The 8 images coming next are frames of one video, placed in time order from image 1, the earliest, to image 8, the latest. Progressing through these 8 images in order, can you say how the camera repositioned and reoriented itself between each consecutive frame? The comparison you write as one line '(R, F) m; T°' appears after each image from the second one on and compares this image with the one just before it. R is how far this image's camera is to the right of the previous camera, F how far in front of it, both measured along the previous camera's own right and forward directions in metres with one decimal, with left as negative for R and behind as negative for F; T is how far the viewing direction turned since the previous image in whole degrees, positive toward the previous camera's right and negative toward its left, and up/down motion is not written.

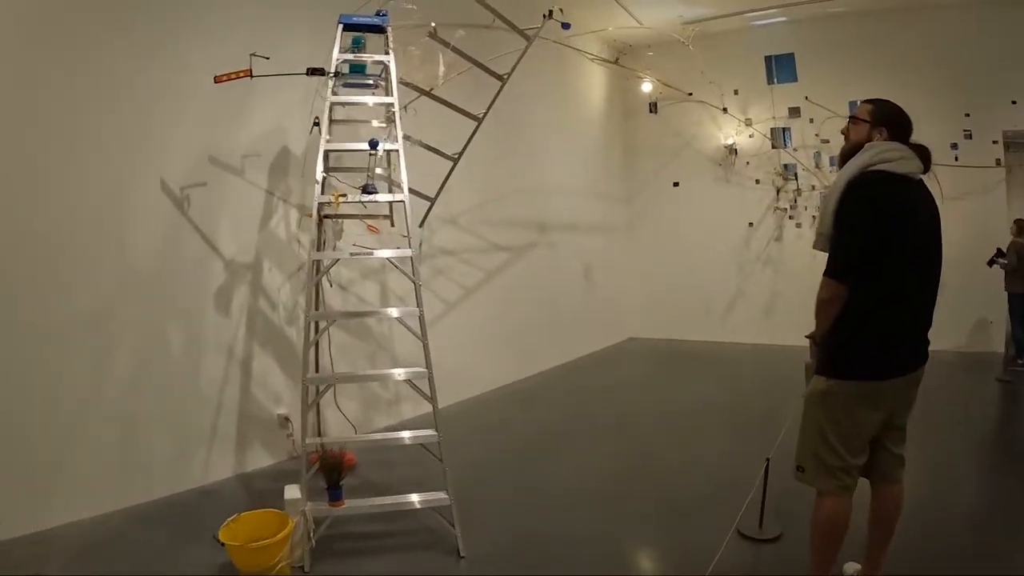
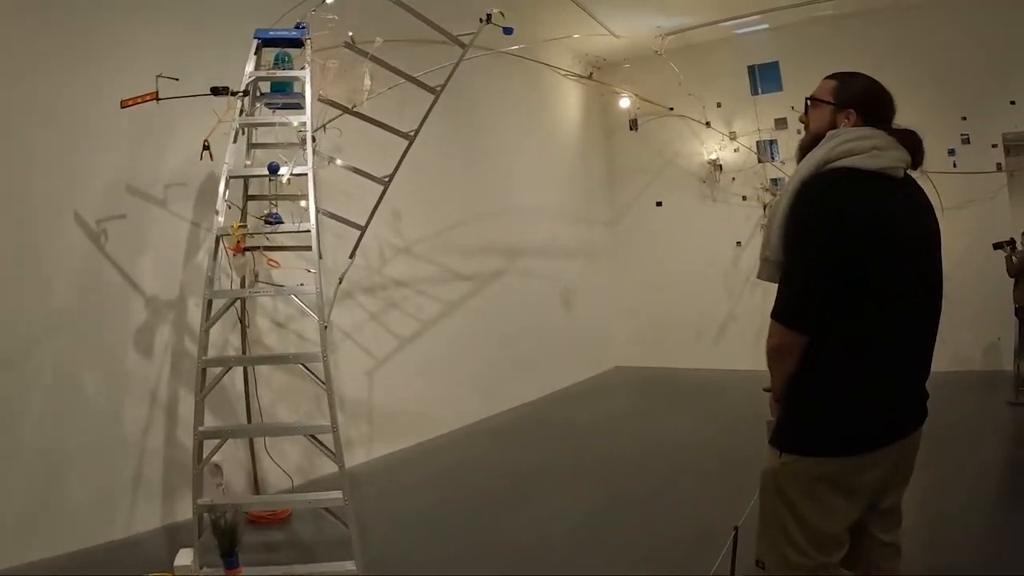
(+0.5, +0.4) m; -3°
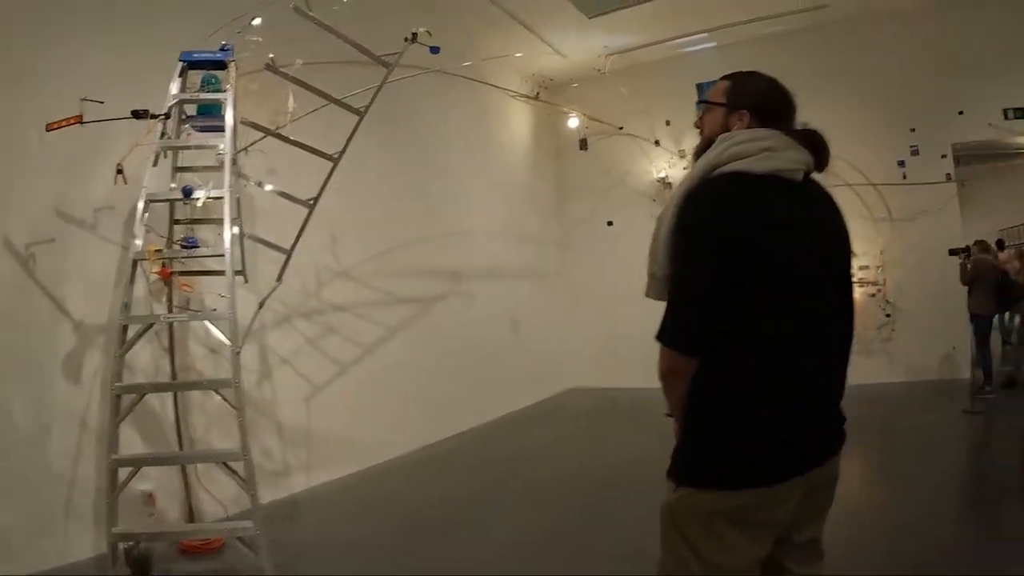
(+0.4, +0.1) m; 0°
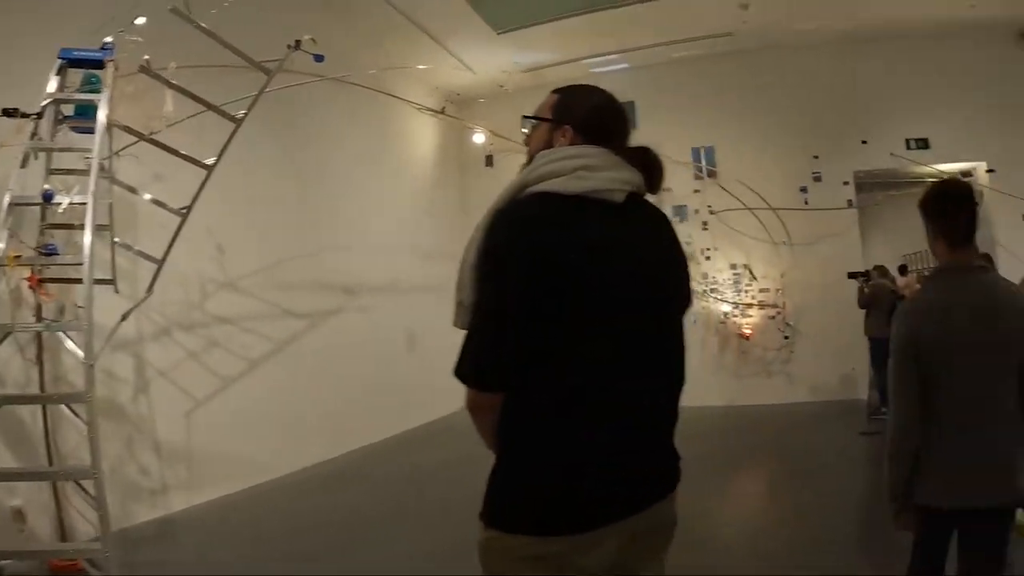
(+0.6, 0.0) m; +2°
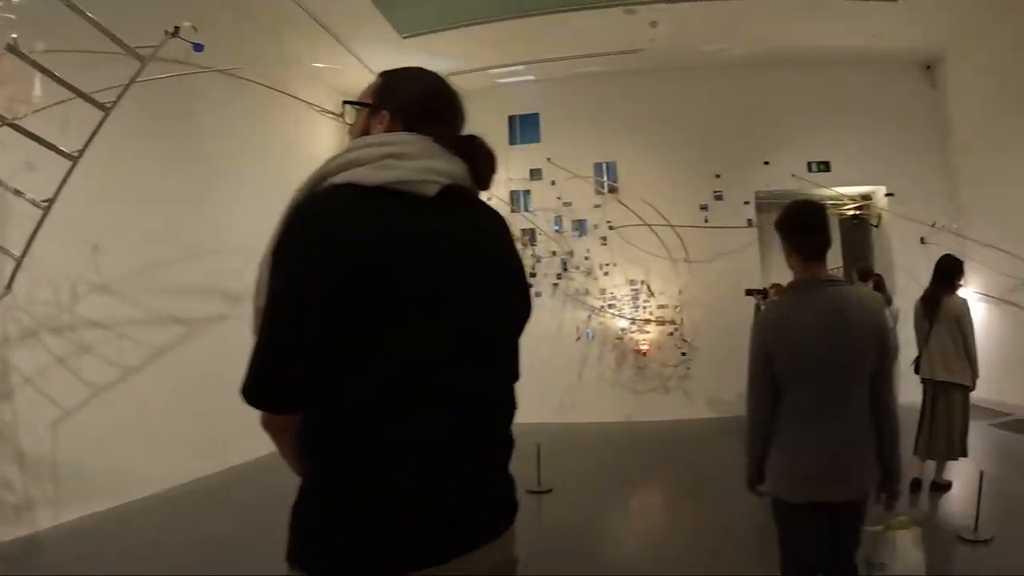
(+0.5, 0.0) m; +3°
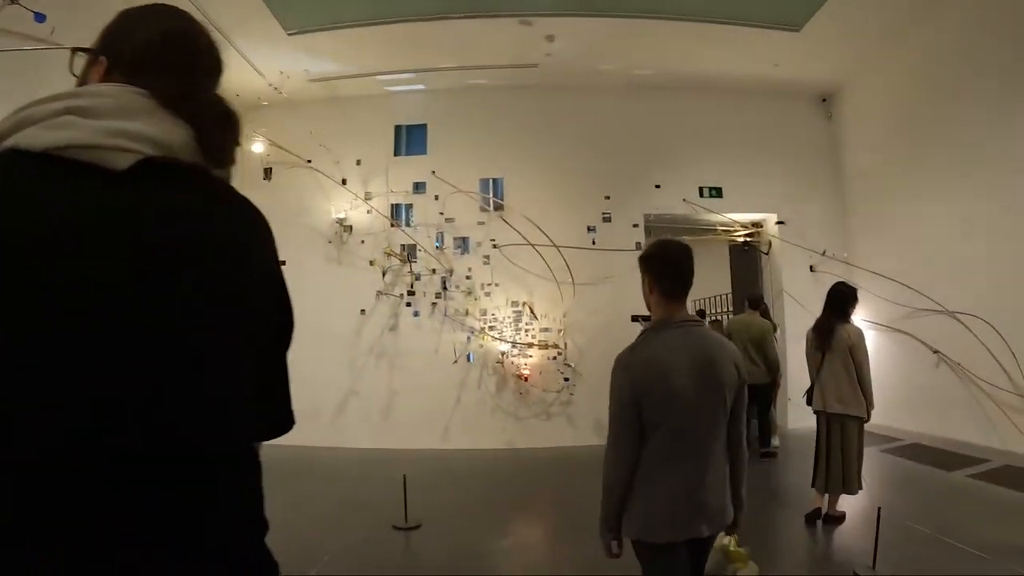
(+0.5, +0.1) m; +4°
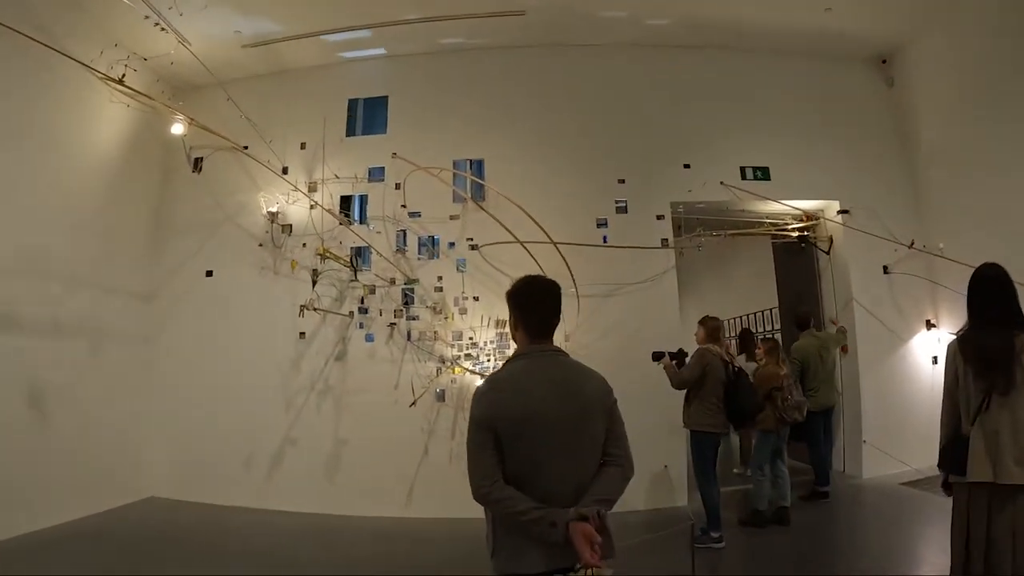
(+0.1, +0.8) m; -2°
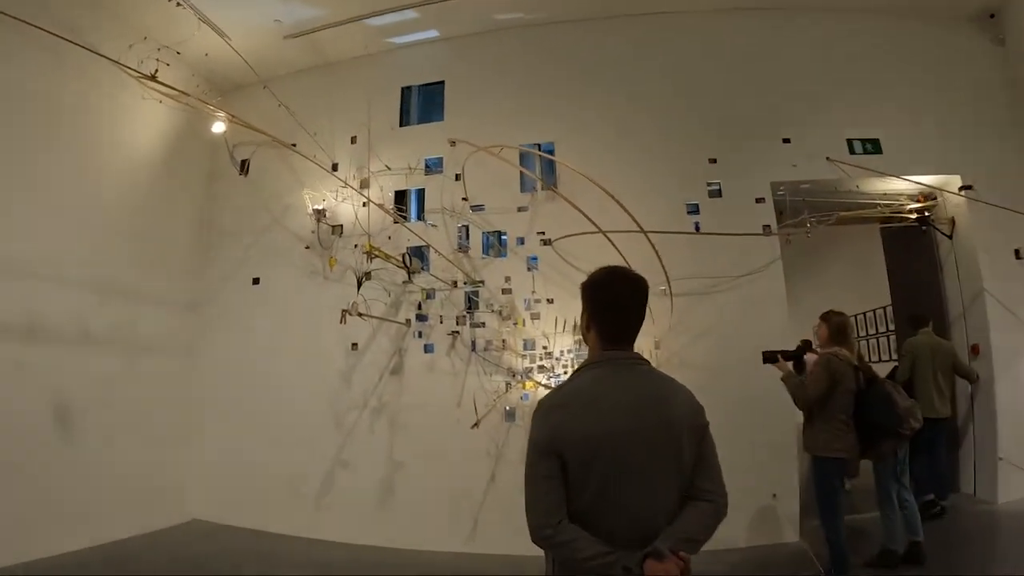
(-0.2, +0.3) m; -4°
